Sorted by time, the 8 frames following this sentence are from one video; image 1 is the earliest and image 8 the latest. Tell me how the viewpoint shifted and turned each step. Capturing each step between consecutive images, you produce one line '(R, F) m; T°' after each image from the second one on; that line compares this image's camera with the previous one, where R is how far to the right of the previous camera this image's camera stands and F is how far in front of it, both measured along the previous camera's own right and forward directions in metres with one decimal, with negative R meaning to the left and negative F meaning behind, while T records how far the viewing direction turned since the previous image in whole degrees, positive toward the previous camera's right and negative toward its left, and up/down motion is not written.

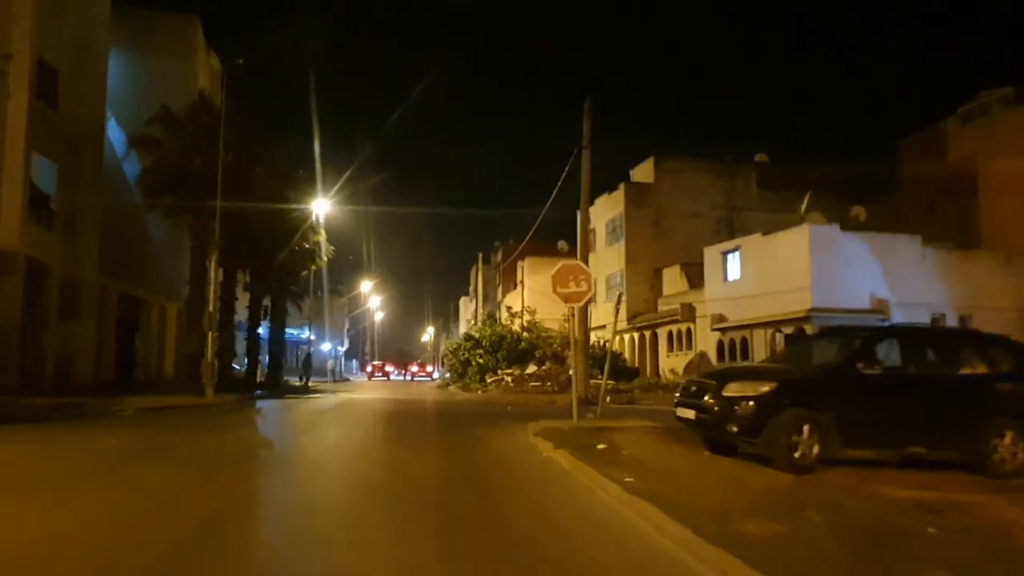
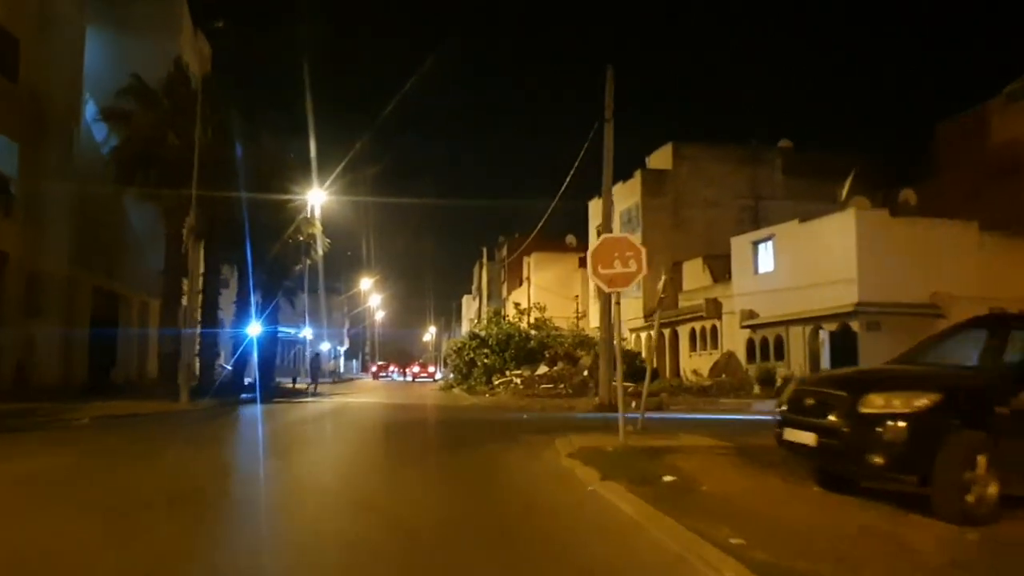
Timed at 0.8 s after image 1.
(-0.3, +3.5) m; 0°
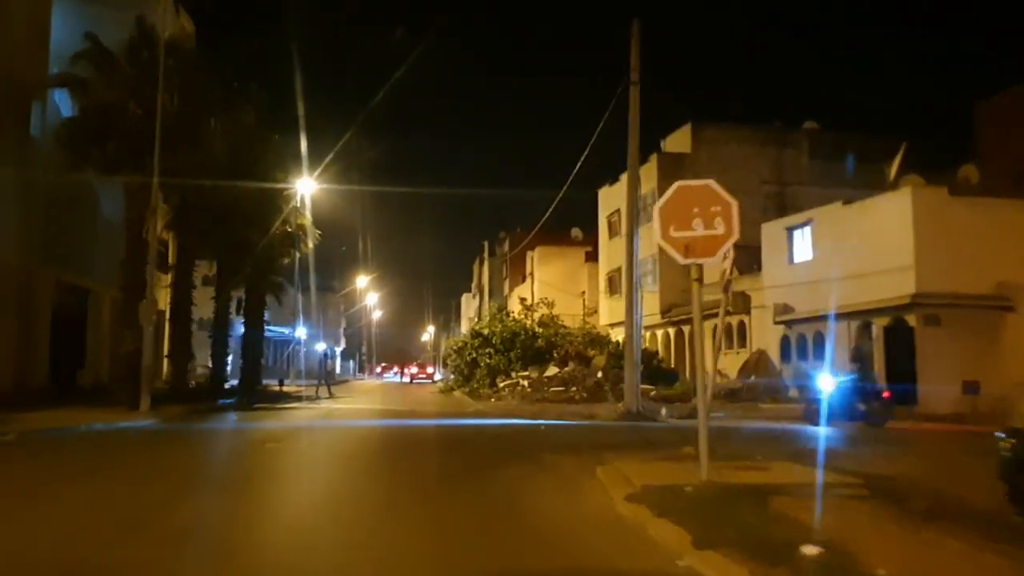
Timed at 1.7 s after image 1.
(-0.3, +3.7) m; 0°
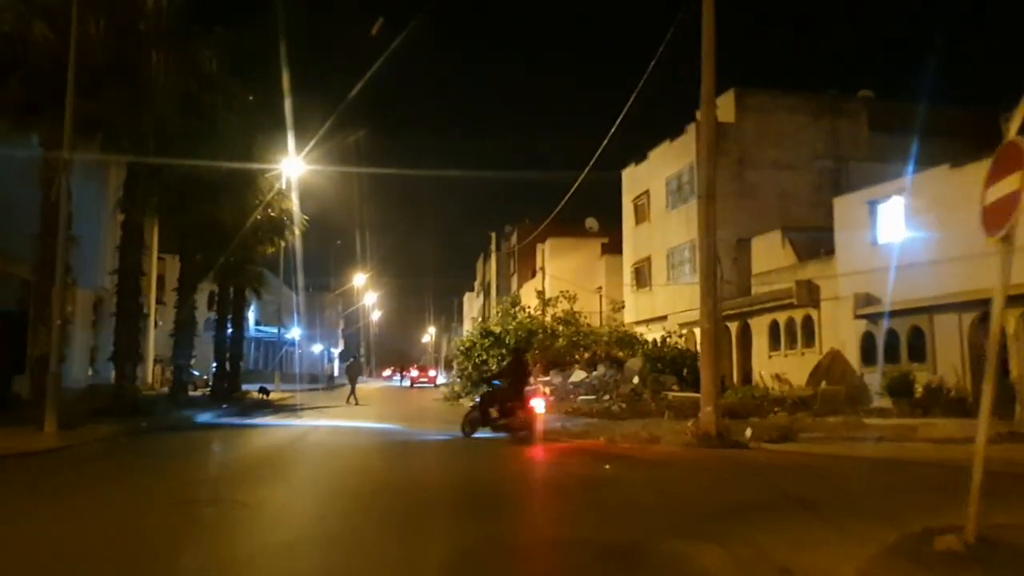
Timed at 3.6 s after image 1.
(-0.6, +6.1) m; 0°
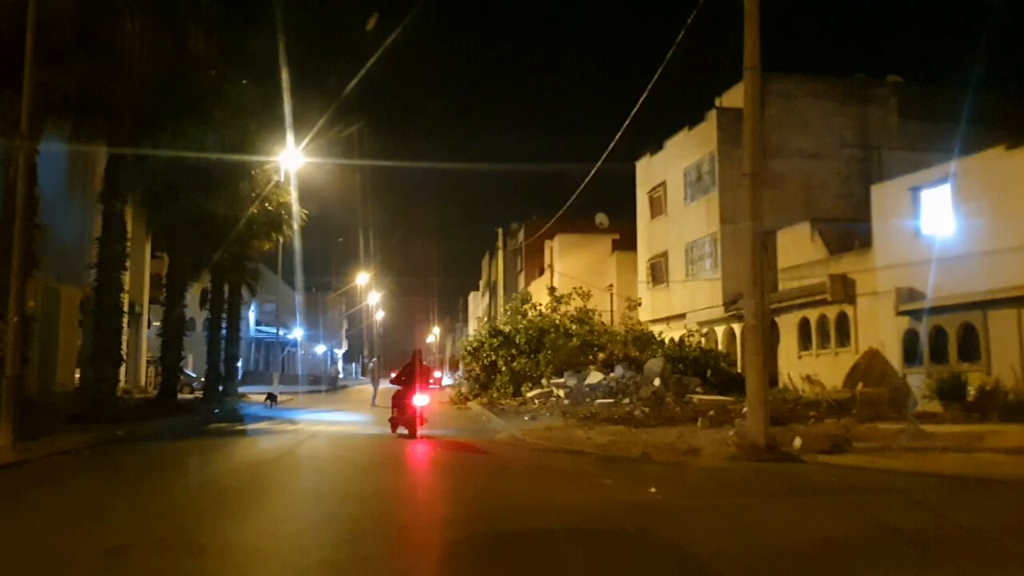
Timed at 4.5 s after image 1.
(-0.2, +2.1) m; 0°
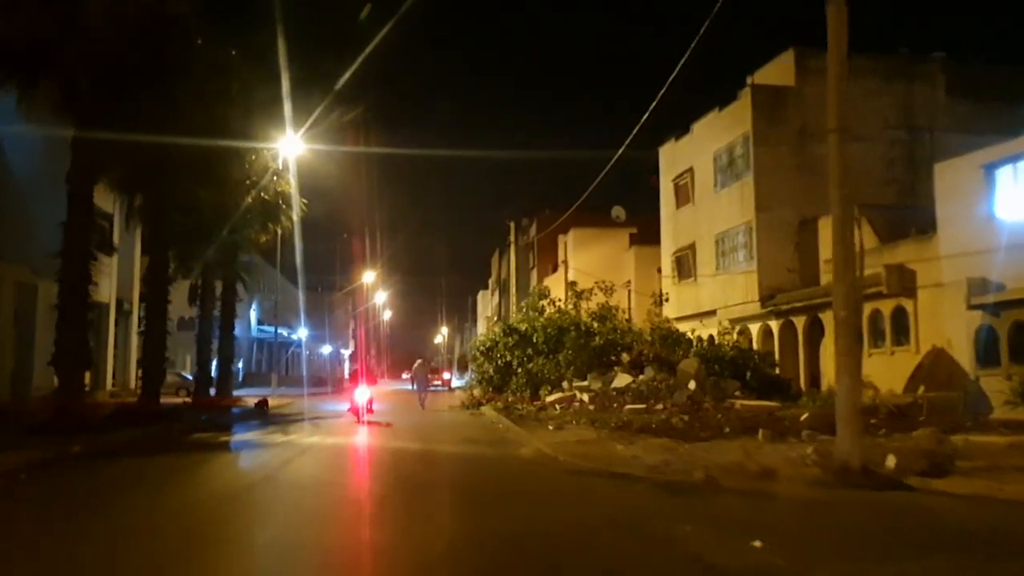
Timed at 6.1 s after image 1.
(-0.3, +2.9) m; 0°
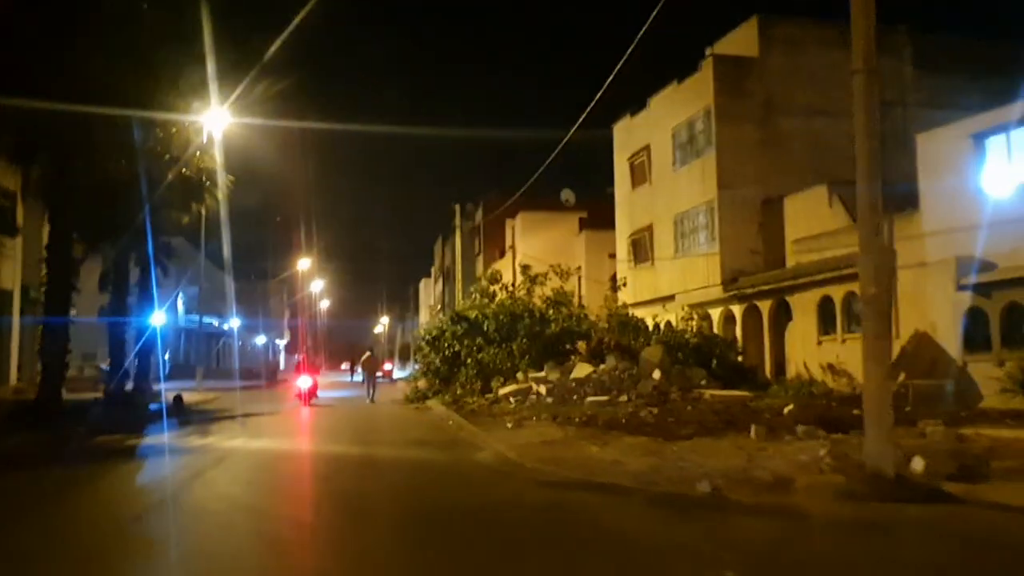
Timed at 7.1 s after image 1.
(-0.2, +2.3) m; +3°
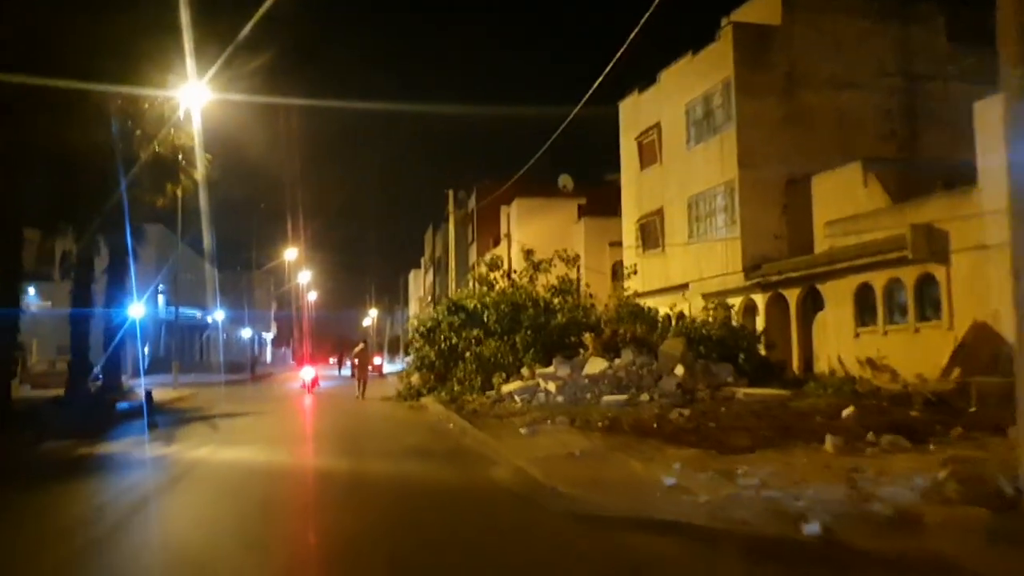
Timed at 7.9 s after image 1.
(-0.4, +2.6) m; +1°
